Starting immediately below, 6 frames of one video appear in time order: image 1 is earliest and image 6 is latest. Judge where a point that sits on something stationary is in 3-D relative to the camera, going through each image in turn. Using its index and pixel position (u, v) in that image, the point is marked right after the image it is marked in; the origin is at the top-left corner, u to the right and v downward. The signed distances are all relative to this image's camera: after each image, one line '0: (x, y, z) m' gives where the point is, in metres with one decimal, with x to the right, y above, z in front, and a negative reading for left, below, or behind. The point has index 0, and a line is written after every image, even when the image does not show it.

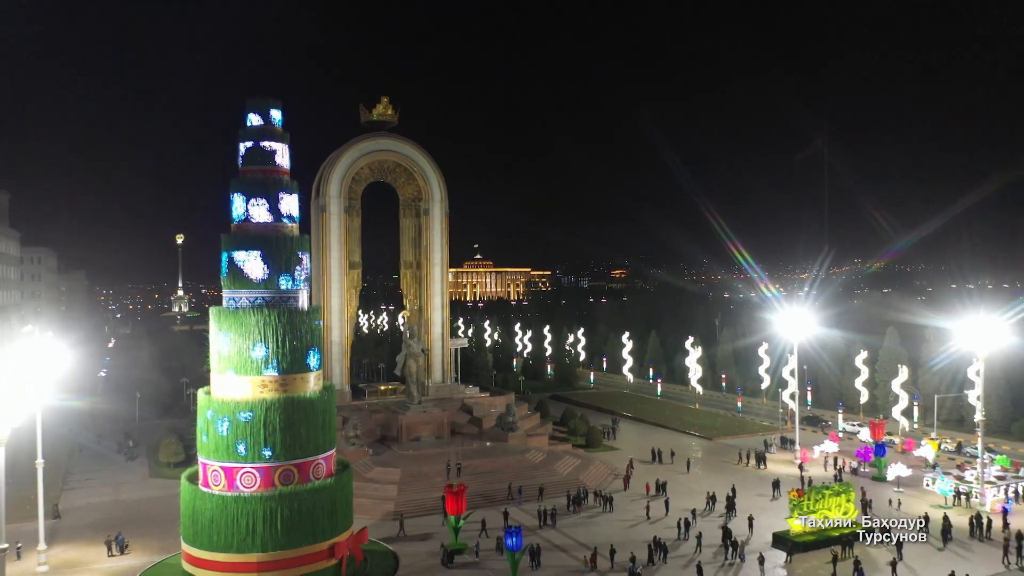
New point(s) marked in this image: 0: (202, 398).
0: (-7.2, -2.6, +18.0) m
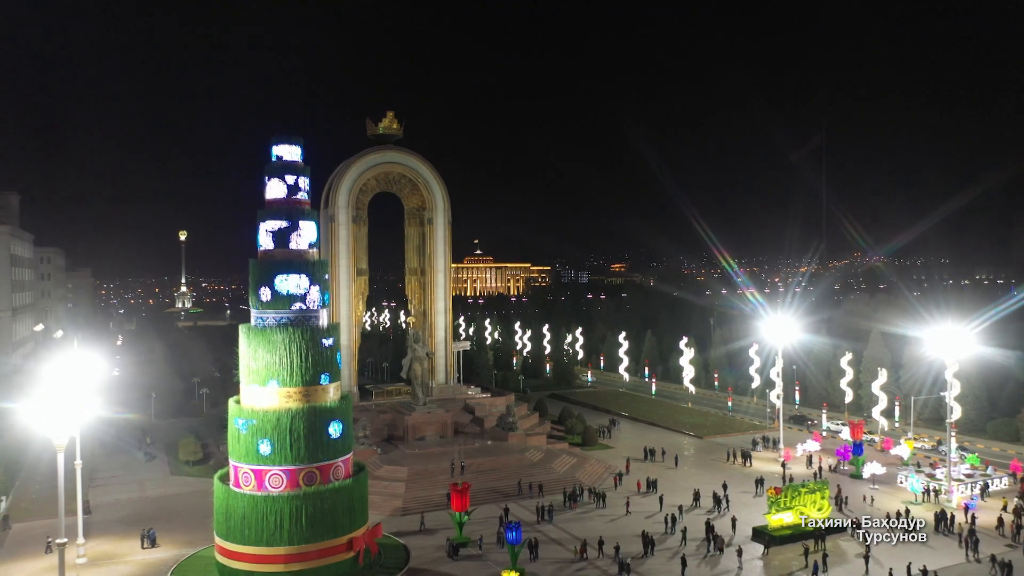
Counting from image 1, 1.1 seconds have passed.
0: (-7.2, -3.1, +20.0) m
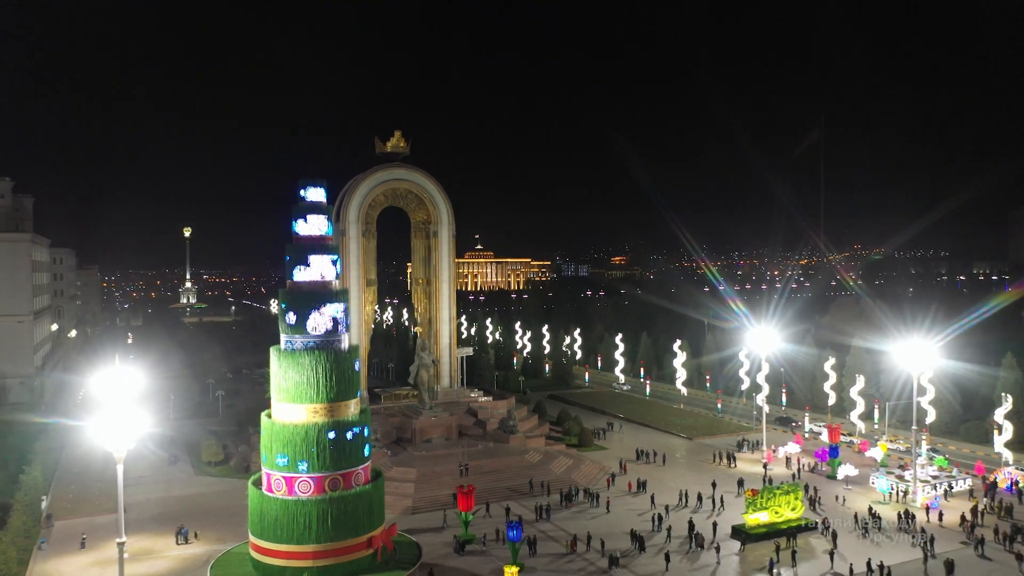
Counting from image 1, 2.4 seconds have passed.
0: (-7.2, -3.9, +22.5) m
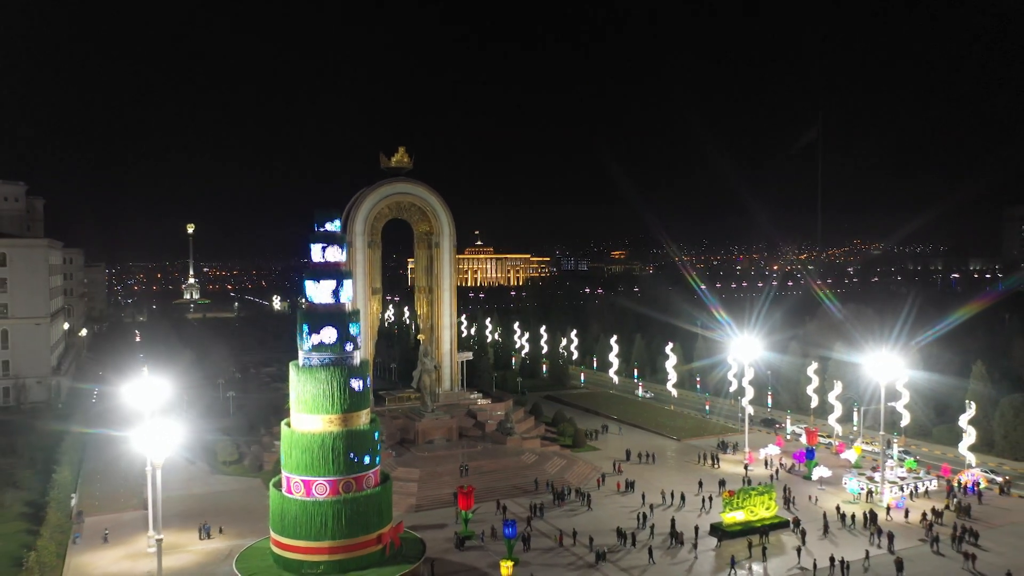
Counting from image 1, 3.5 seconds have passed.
0: (-7.3, -4.6, +25.0) m
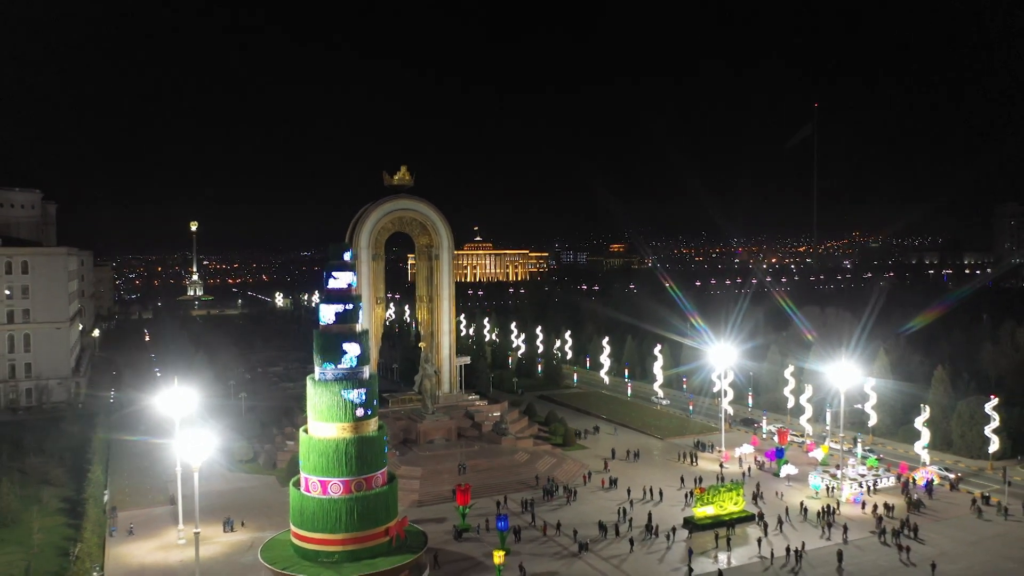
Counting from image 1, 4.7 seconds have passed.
0: (-7.6, -5.4, +28.4) m
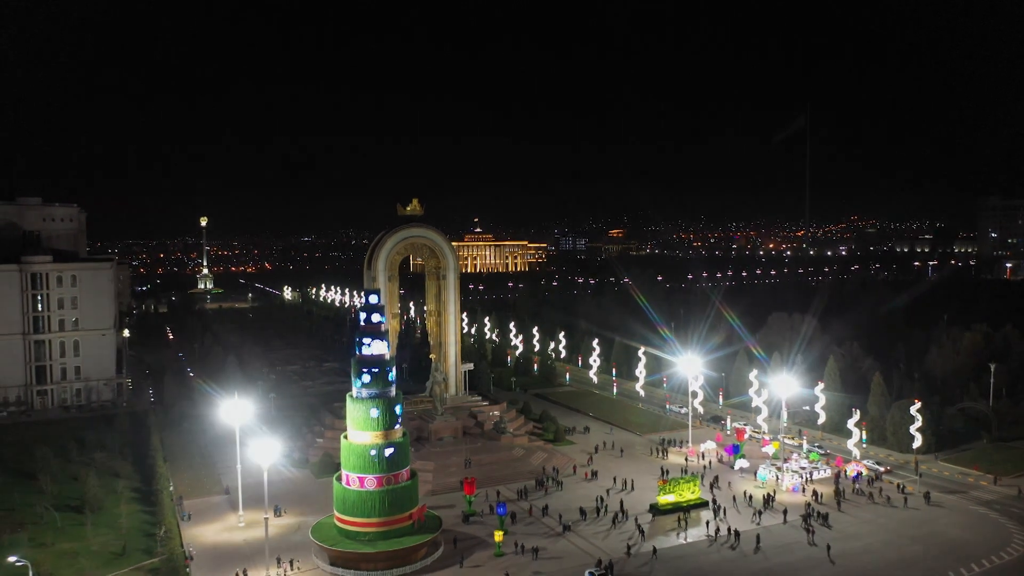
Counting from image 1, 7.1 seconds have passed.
0: (-7.8, -7.2, +36.1) m
